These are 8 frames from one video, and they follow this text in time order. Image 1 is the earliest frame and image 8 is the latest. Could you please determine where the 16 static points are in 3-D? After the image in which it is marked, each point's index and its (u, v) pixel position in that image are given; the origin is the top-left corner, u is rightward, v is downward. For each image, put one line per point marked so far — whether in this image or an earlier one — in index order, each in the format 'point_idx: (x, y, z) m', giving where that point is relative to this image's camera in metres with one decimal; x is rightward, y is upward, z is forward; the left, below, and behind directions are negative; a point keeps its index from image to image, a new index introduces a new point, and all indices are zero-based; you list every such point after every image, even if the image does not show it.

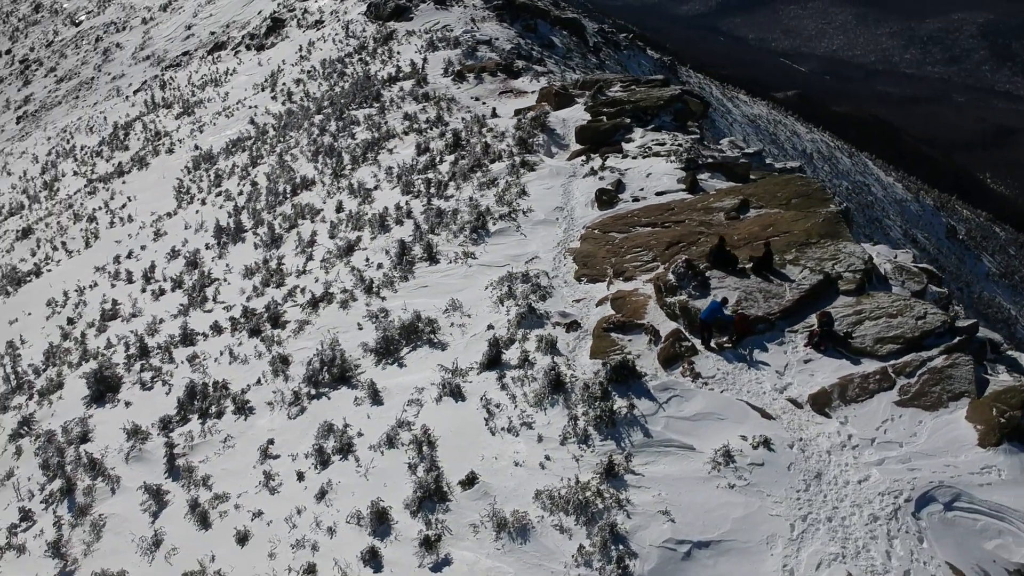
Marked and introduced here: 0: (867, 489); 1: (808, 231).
0: (+2.5, -1.4, +7.2) m
1: (+3.6, +0.7, +12.0) m
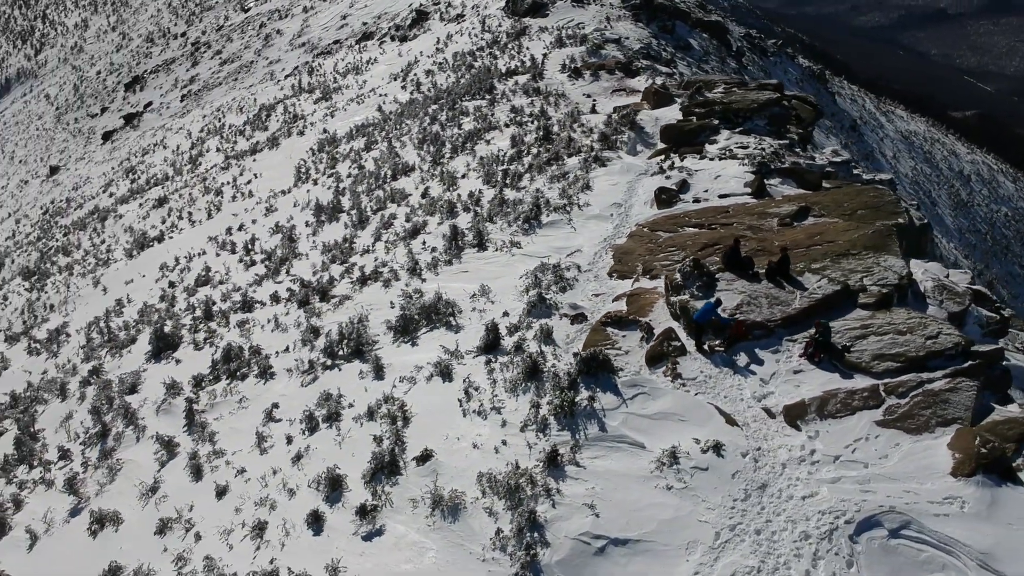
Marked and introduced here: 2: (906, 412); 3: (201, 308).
0: (+2.0, -1.5, +6.8) m
1: (+3.9, +0.5, +11.4) m
2: (+3.1, -1.0, +7.9) m
3: (-5.0, -0.3, +16.2) m
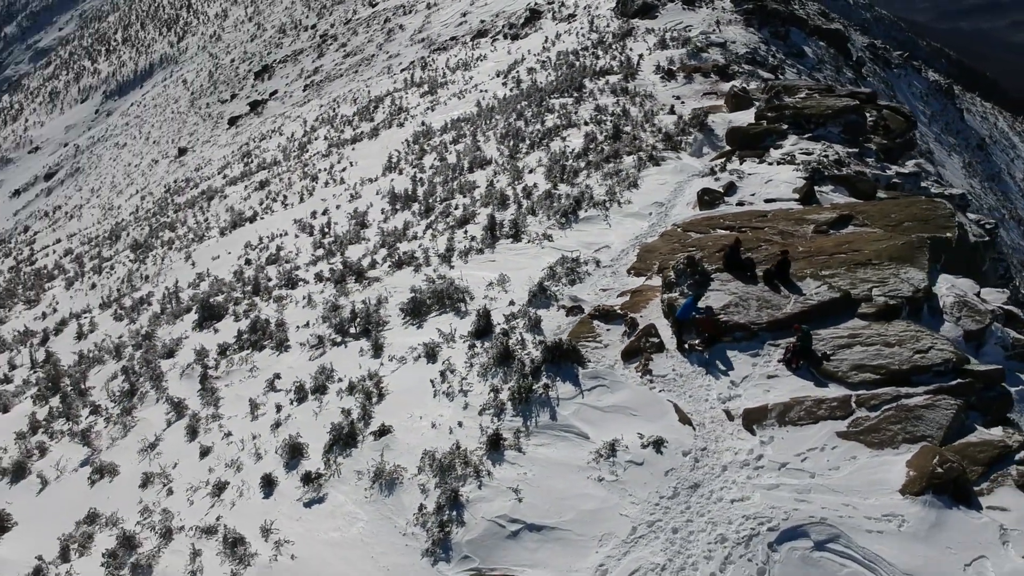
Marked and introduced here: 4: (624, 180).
0: (+1.5, -1.5, +6.6) m
1: (+4.0, +0.4, +11.0) m
2: (+2.7, -1.0, +7.5) m
3: (-4.3, +0.1, +16.7) m
4: (+1.8, +1.7, +15.9) m
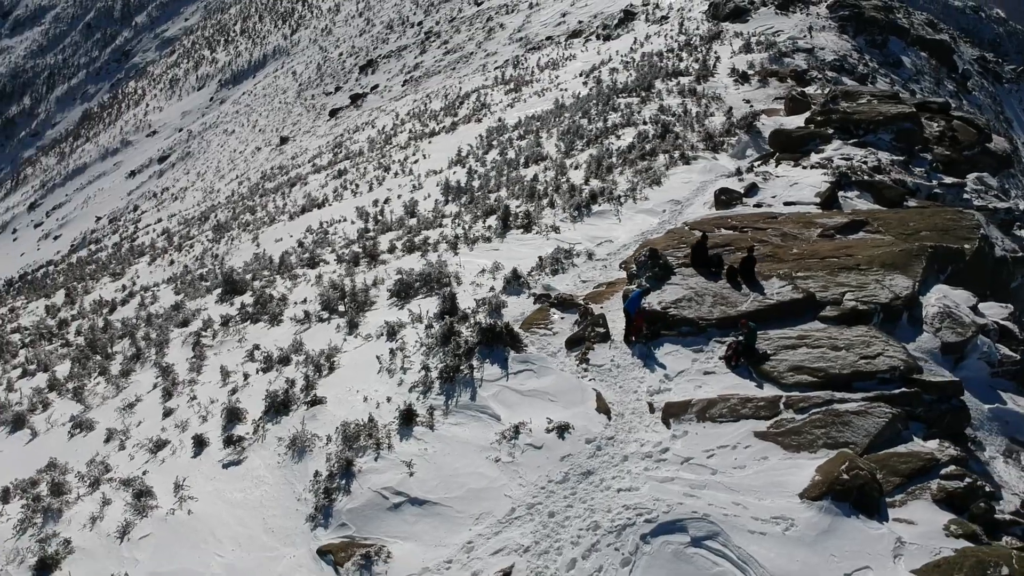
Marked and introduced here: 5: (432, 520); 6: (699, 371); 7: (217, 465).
0: (+0.7, -1.4, +6.5) m
1: (+3.8, +0.3, +10.5) m
2: (+2.0, -1.0, +7.2) m
3: (-3.9, +0.4, +17.1) m
4: (+2.1, +1.7, +15.7) m
5: (-0.5, -1.5, +6.5) m
6: (+1.5, -0.7, +8.1) m
7: (-2.3, -1.4, +7.7) m
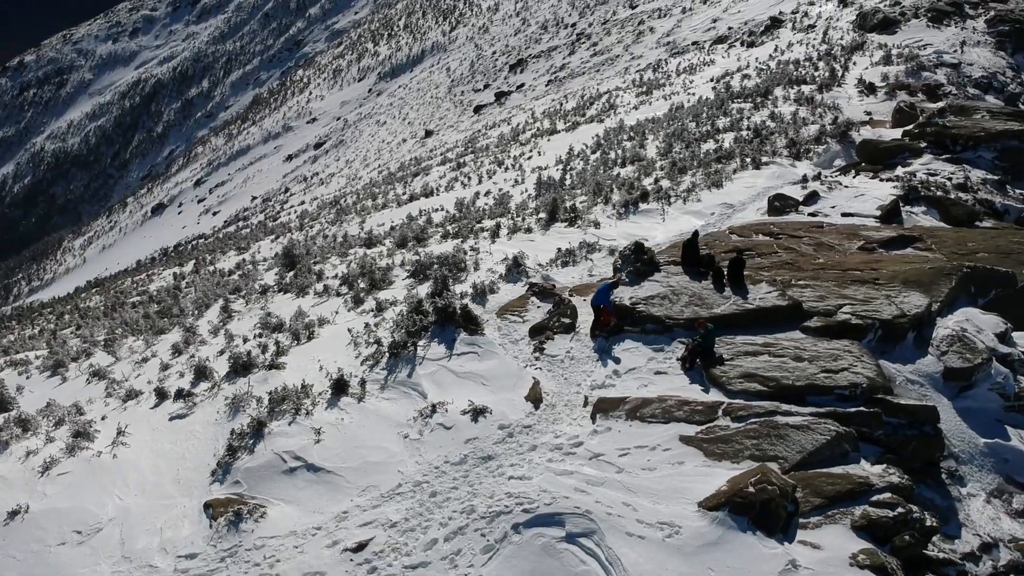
0: (0.0, -1.2, +6.3) m
1: (+3.8, +0.1, +9.8) m
2: (+1.5, -1.0, +6.8) m
3: (-2.8, +0.8, +17.5) m
4: (+3.0, +1.6, +15.1) m
5: (-1.2, -1.3, +6.4) m
6: (+1.1, -0.6, +7.7) m
7: (-2.8, -1.0, +8.0) m
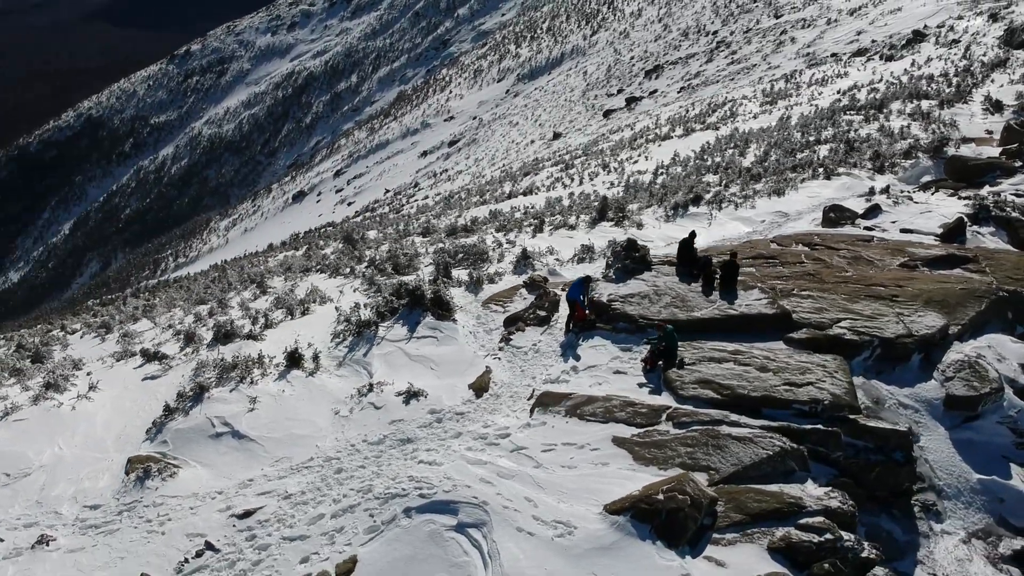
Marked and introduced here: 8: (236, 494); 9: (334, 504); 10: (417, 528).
0: (-0.6, -1.1, +6.1) m
1: (+3.8, -0.1, +9.1) m
2: (+1.0, -1.0, +6.5) m
3: (-1.6, +1.0, +17.6) m
4: (+3.8, +1.4, +14.5) m
5: (-1.8, -1.1, +6.5) m
6: (+0.7, -0.6, +7.4) m
7: (-3.1, -0.7, +8.2) m
8: (-1.7, -1.2, +6.0) m
9: (-1.0, -1.3, +5.9) m
10: (-0.6, -1.4, +5.7) m
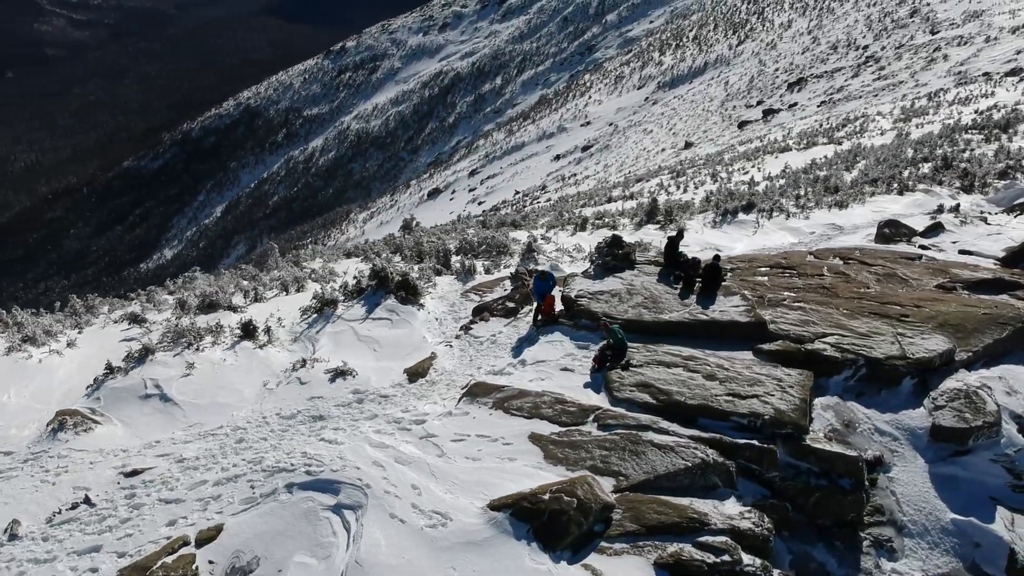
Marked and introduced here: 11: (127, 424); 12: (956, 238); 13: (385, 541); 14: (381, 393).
0: (-1.2, -1.0, +6.0) m
1: (+3.6, -0.2, +8.4) m
2: (+0.4, -1.0, +6.2) m
3: (-0.5, +1.1, +17.6) m
4: (+4.5, +1.2, +13.7) m
5: (-2.3, -0.8, +6.5) m
6: (+0.3, -0.6, +7.1) m
7: (-3.3, -0.4, +8.4) m
8: (-2.3, -1.0, +6.1) m
9: (-1.7, -1.1, +5.8) m
10: (-1.2, -1.2, +5.6) m
11: (-2.5, -0.9, +6.5) m
12: (+5.2, +0.6, +11.8) m
13: (-0.7, -1.3, +5.3) m
14: (-0.9, -0.7, +6.7) m
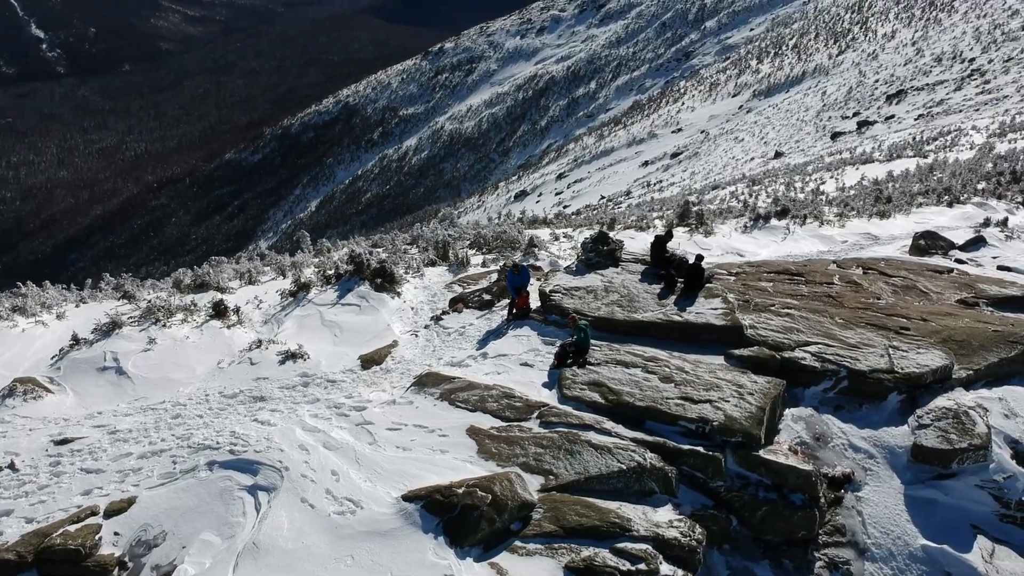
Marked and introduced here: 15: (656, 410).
0: (-1.6, -0.8, +6.0) m
1: (+3.4, -0.3, +7.9) m
2: (0.0, -0.9, +6.0) m
3: (+0.3, +1.1, +17.4) m
4: (+4.9, +1.0, +13.1) m
5: (-2.7, -0.7, +6.6) m
6: (0.0, -0.5, +6.9) m
7: (-3.5, -0.2, +8.6) m
8: (-2.7, -0.8, +6.1) m
9: (-2.1, -0.9, +5.8) m
10: (-1.7, -1.1, +5.5) m
11: (-2.8, -0.7, +6.5) m
12: (+5.4, +0.4, +11.1) m
13: (-1.2, -1.2, +5.2) m
14: (-1.2, -0.6, +6.6) m
15: (+0.9, -0.8, +6.1) m
